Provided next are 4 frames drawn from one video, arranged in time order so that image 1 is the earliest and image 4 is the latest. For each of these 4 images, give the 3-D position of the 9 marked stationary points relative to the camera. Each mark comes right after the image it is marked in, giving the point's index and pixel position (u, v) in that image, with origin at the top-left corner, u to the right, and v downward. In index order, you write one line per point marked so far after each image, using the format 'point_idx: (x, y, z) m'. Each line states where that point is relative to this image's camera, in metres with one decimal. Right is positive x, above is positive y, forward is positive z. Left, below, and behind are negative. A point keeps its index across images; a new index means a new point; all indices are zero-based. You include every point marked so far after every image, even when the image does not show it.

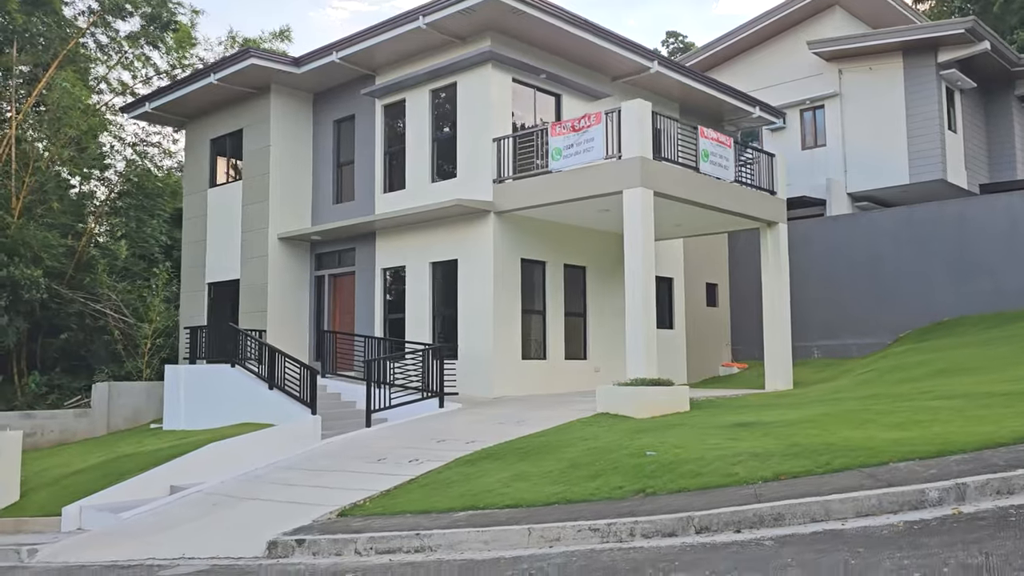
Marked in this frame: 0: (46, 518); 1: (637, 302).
0: (-6.1, -3.0, +11.1) m
1: (+1.9, -0.2, +13.0) m
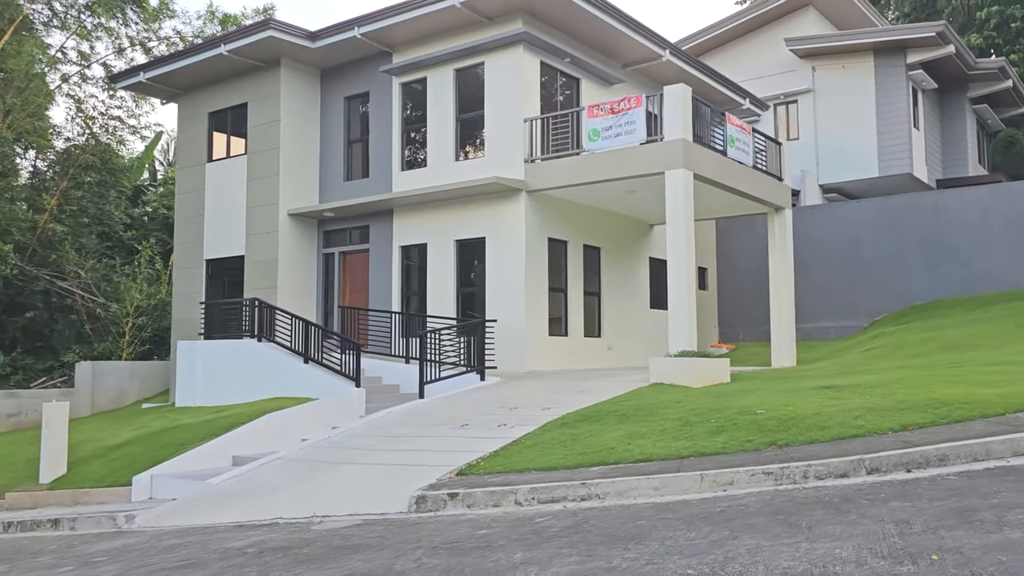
0: (-5.2, -2.6, +10.9) m
1: (+2.7, +0.2, +13.5) m
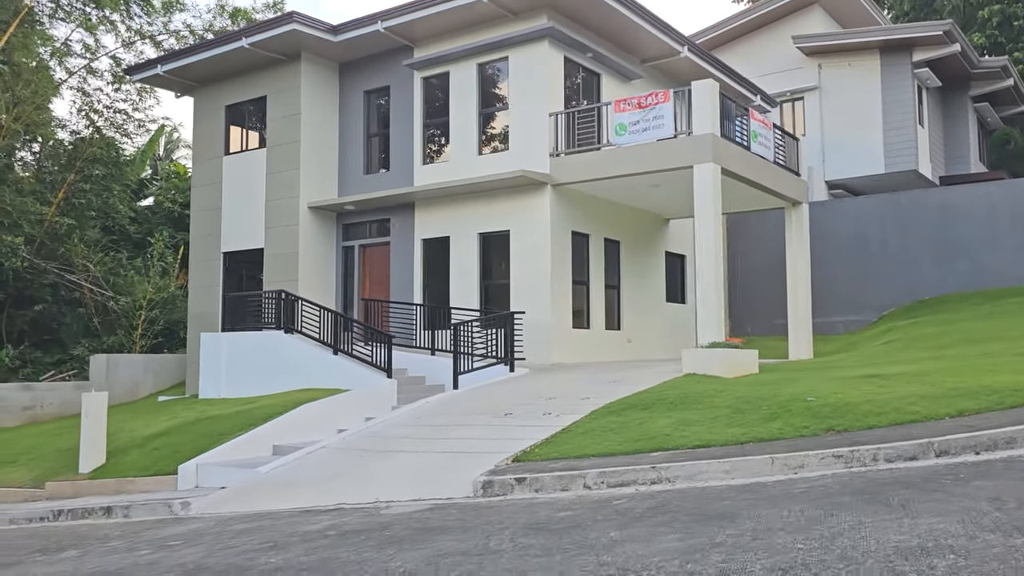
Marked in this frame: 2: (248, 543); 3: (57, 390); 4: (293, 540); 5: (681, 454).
0: (-4.6, -2.4, +10.9) m
1: (+3.2, +0.3, +13.7) m
2: (-2.2, -2.1, +7.0) m
3: (-10.2, -2.3, +19.2) m
4: (-1.7, -2.0, +6.8) m
5: (+1.6, -1.6, +7.9) m
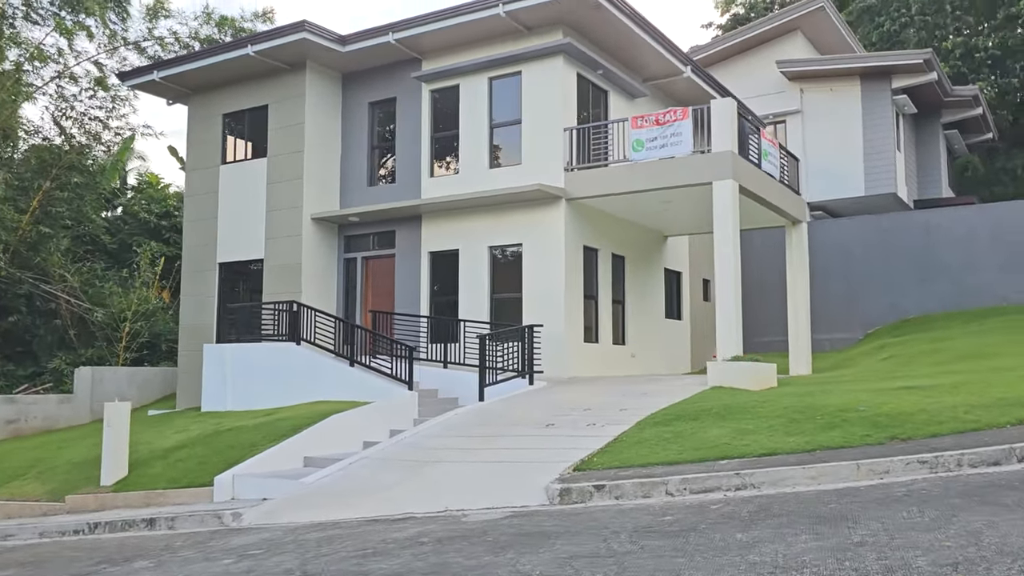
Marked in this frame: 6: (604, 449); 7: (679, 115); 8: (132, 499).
0: (-4.1, -2.5, +10.6) m
1: (+3.5, +0.1, +14.0) m
2: (-1.4, -2.1, +6.8) m
3: (-10.2, -2.5, +18.6) m
4: (-1.0, -2.0, +6.7) m
5: (+2.3, -1.6, +8.0) m
6: (+1.0, -1.8, +9.5) m
7: (+2.9, +3.0, +14.8) m
8: (-4.7, -2.6, +10.5) m
